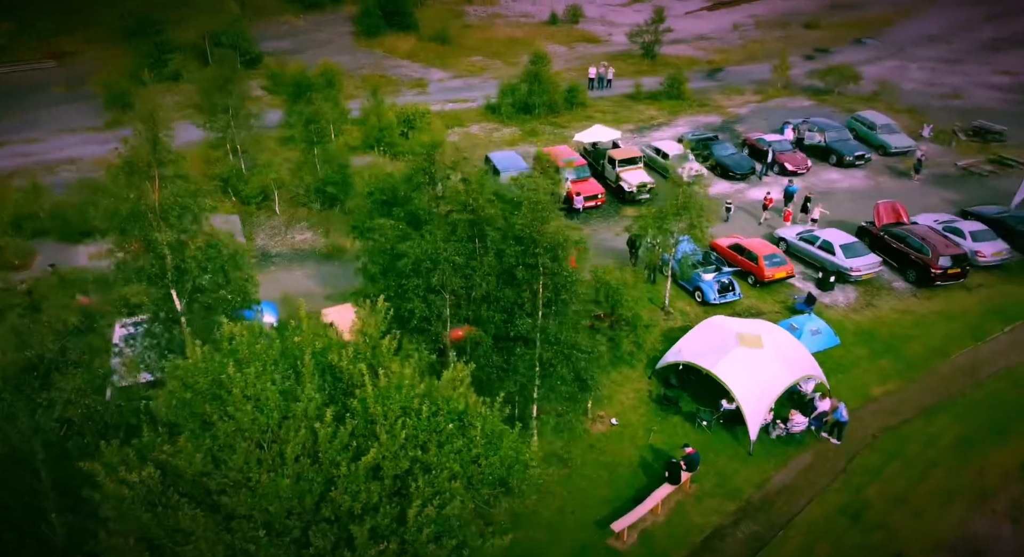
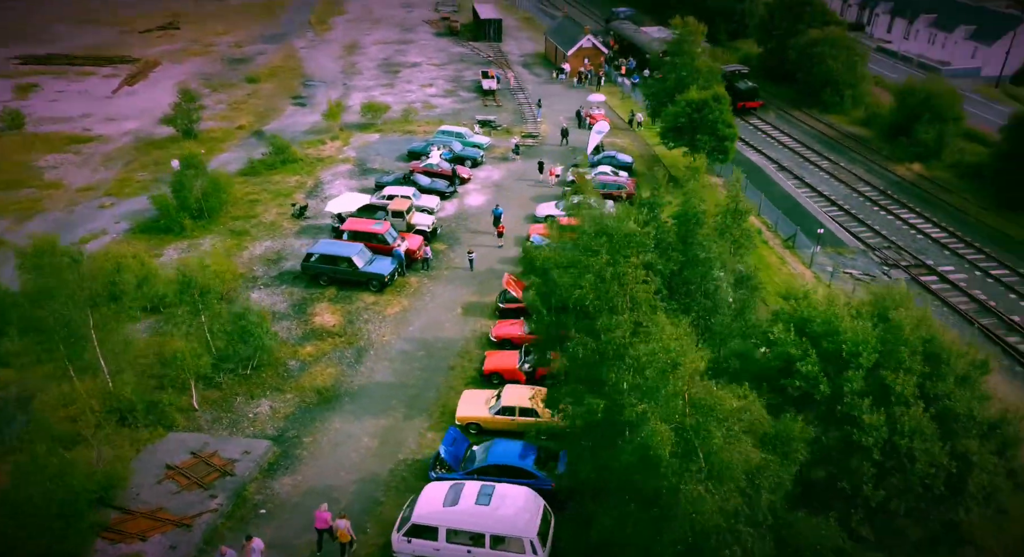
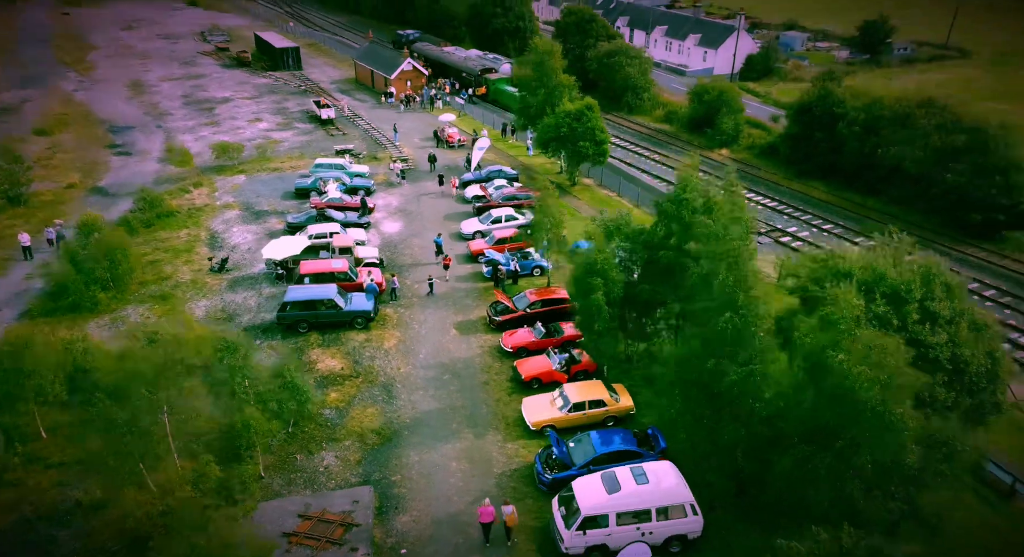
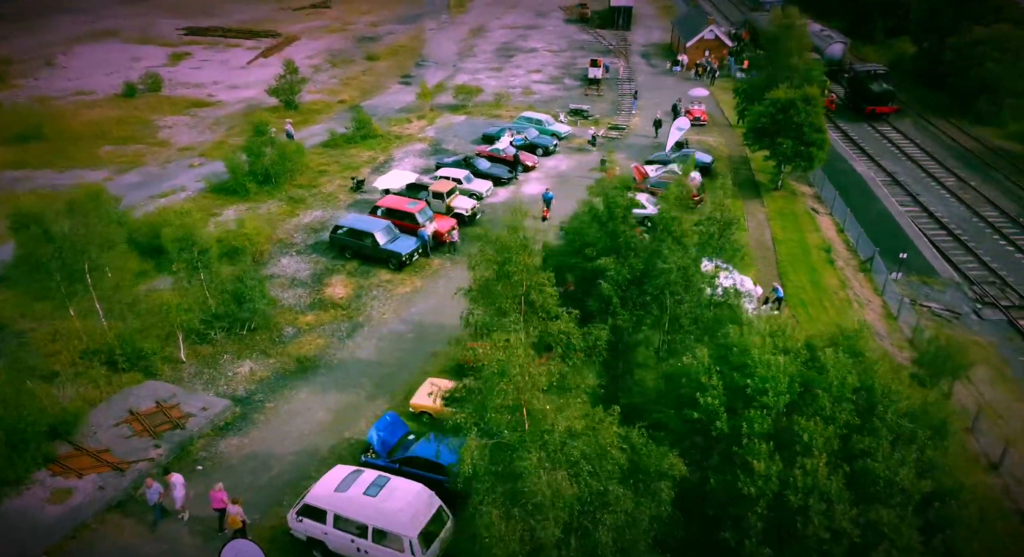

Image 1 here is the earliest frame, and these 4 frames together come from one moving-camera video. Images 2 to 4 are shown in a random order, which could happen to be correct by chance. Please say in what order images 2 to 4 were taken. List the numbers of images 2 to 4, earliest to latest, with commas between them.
4, 2, 3
